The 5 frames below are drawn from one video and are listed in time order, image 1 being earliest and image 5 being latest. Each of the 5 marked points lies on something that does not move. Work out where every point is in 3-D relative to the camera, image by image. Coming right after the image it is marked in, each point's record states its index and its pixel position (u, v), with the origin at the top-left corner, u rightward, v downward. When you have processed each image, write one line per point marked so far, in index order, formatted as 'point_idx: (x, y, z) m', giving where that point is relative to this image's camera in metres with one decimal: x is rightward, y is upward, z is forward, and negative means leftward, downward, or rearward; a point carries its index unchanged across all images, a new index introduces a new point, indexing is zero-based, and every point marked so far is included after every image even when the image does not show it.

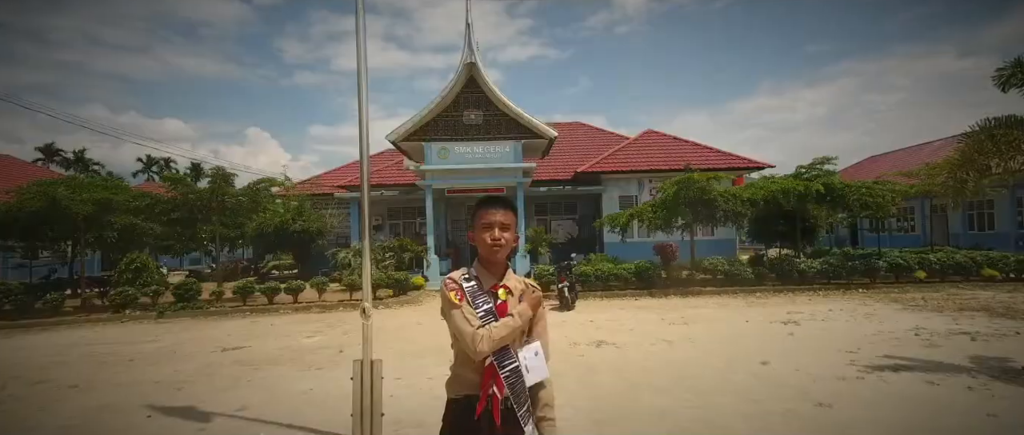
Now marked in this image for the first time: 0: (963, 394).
0: (+3.3, -1.3, +4.0) m
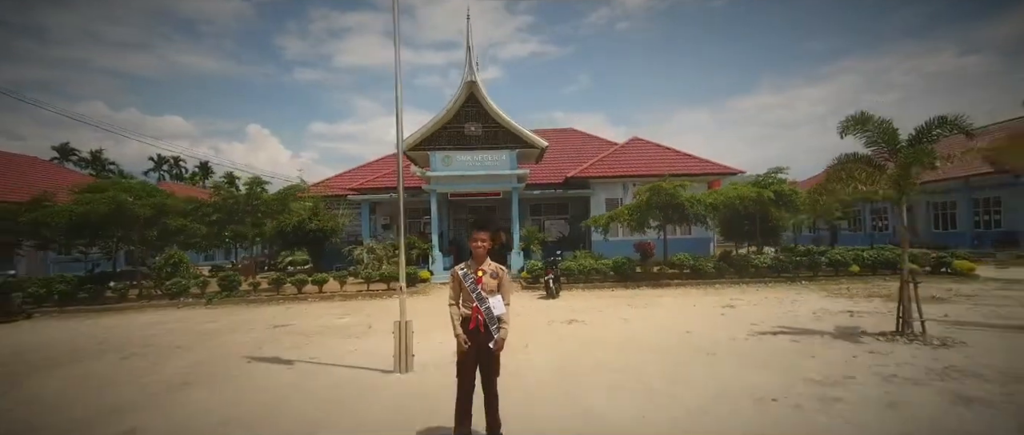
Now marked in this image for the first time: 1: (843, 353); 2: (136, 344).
0: (+3.2, -1.4, +5.7) m
1: (+3.4, -1.4, +5.3) m
2: (-5.6, -1.9, +7.7) m
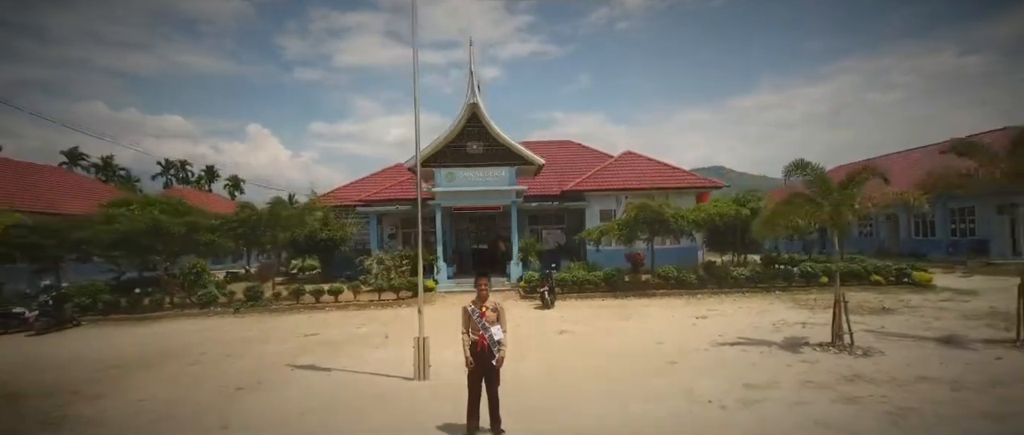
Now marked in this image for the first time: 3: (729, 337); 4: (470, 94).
0: (+3.2, -1.8, +6.8) m
1: (+3.4, -1.8, +6.4) m
2: (-5.6, -2.3, +8.8) m
3: (+3.3, -1.8, +8.0) m
4: (-1.3, +3.9, +16.4) m
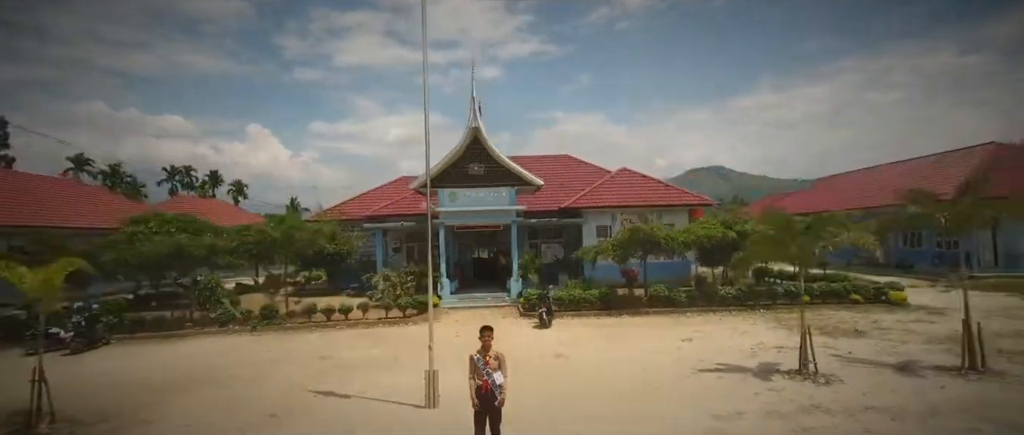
0: (+3.2, -2.4, +7.6) m
1: (+3.4, -2.4, +7.2) m
2: (-5.6, -2.9, +9.6) m
3: (+3.3, -2.4, +8.7) m
4: (-1.3, +3.3, +17.2) m
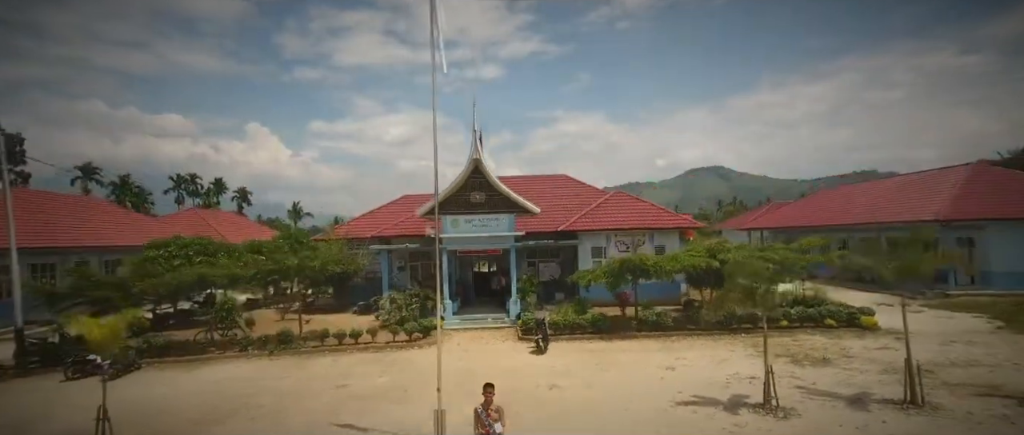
0: (+3.1, -3.3, +8.6) m
1: (+3.3, -3.3, +8.3) m
2: (-5.6, -3.8, +10.7) m
3: (+3.3, -3.3, +9.8) m
4: (-1.4, +2.4, +18.3) m
